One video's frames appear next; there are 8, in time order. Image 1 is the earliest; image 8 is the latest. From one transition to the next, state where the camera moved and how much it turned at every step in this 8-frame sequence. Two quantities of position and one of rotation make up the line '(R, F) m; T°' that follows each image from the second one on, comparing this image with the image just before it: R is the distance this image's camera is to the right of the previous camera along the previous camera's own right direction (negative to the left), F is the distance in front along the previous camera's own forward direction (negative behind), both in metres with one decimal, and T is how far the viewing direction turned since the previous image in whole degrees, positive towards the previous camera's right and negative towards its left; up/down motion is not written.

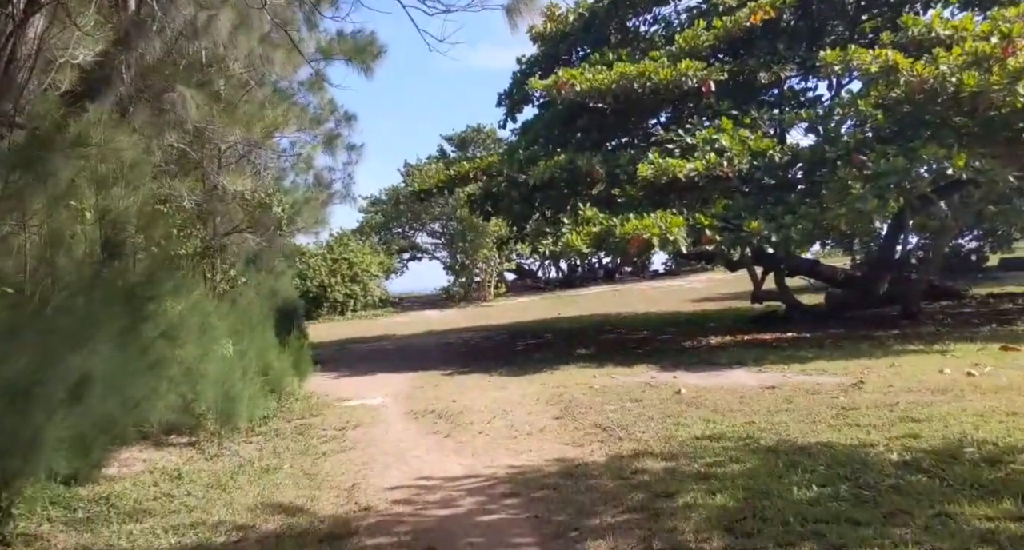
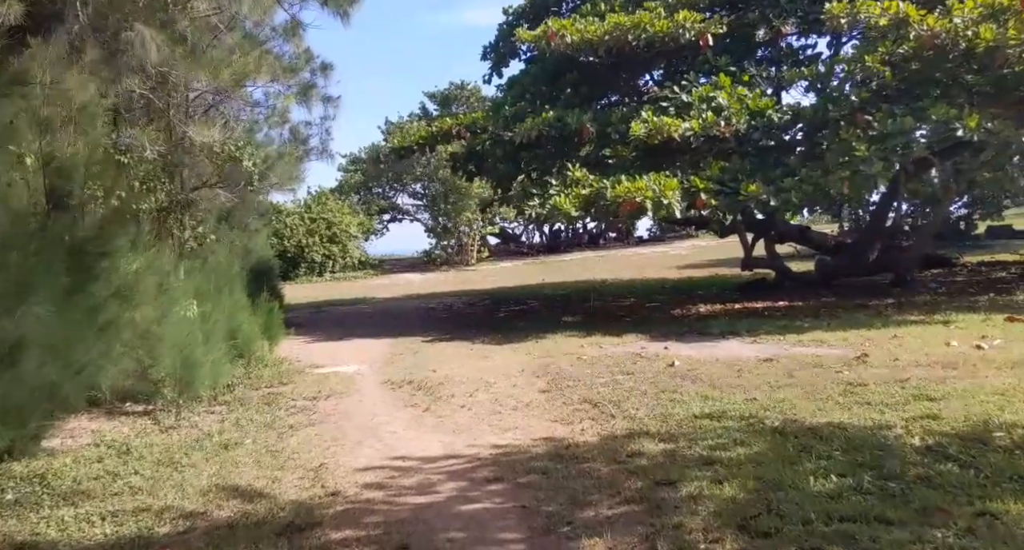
(0.0, +0.5) m; +1°
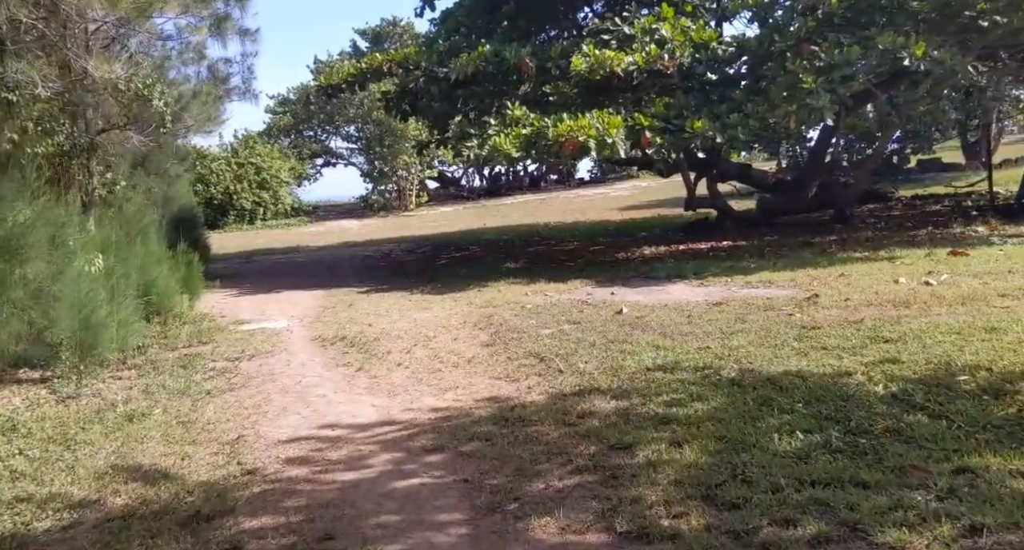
(0.0, +0.5) m; +4°
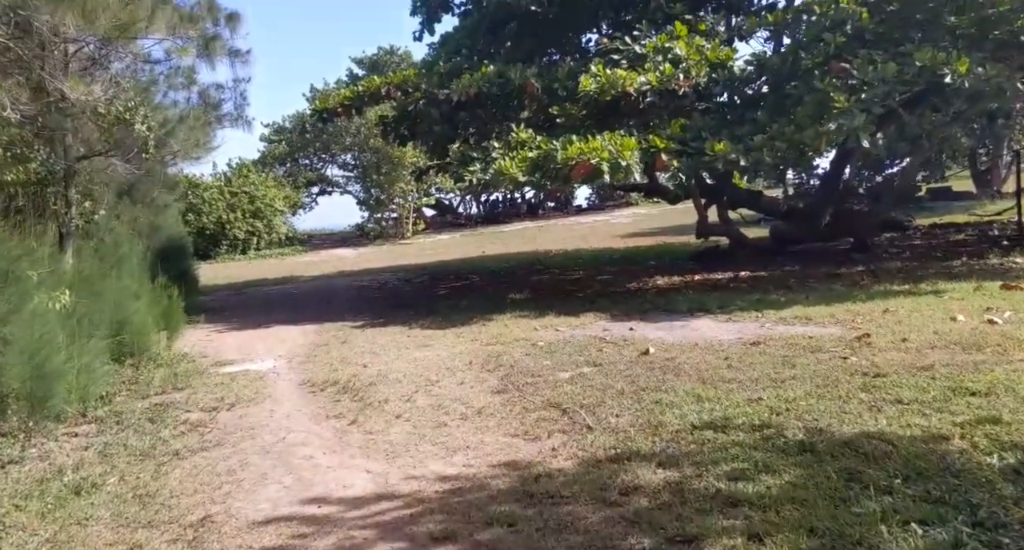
(-0.1, +0.7) m; 0°
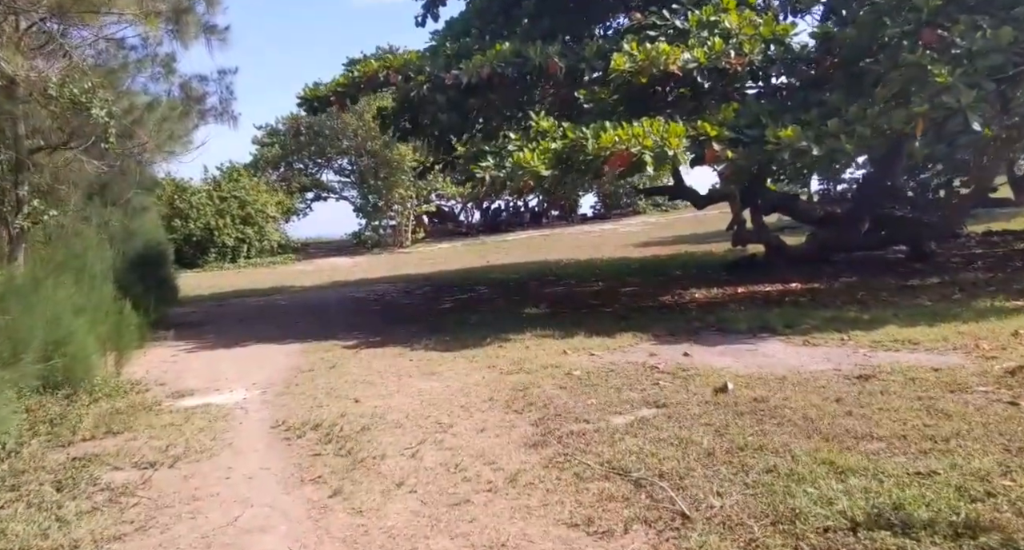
(-0.2, +1.5) m; 0°
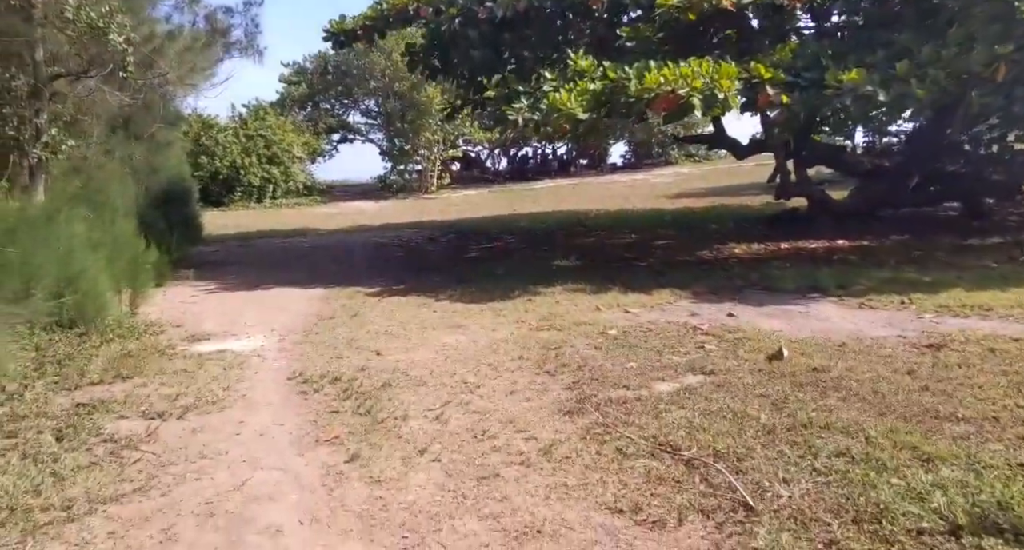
(-0.1, +0.4) m; -2°
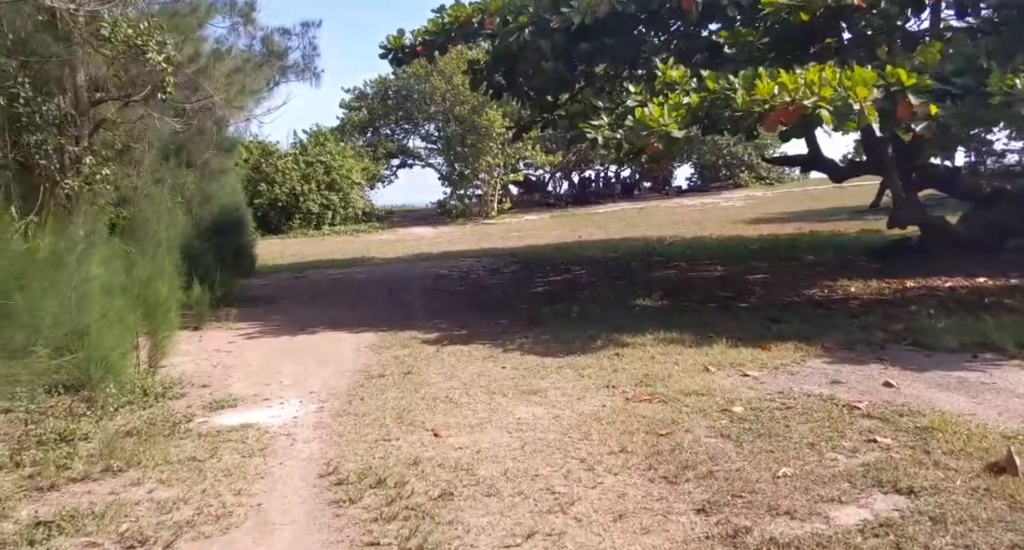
(-0.2, +1.2) m; -4°
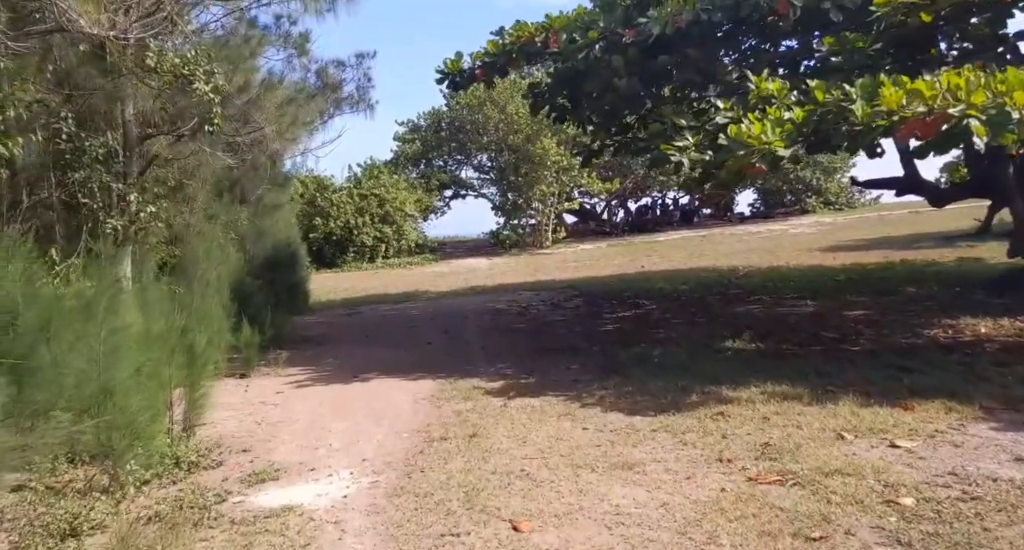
(-0.2, +0.8) m; -4°
